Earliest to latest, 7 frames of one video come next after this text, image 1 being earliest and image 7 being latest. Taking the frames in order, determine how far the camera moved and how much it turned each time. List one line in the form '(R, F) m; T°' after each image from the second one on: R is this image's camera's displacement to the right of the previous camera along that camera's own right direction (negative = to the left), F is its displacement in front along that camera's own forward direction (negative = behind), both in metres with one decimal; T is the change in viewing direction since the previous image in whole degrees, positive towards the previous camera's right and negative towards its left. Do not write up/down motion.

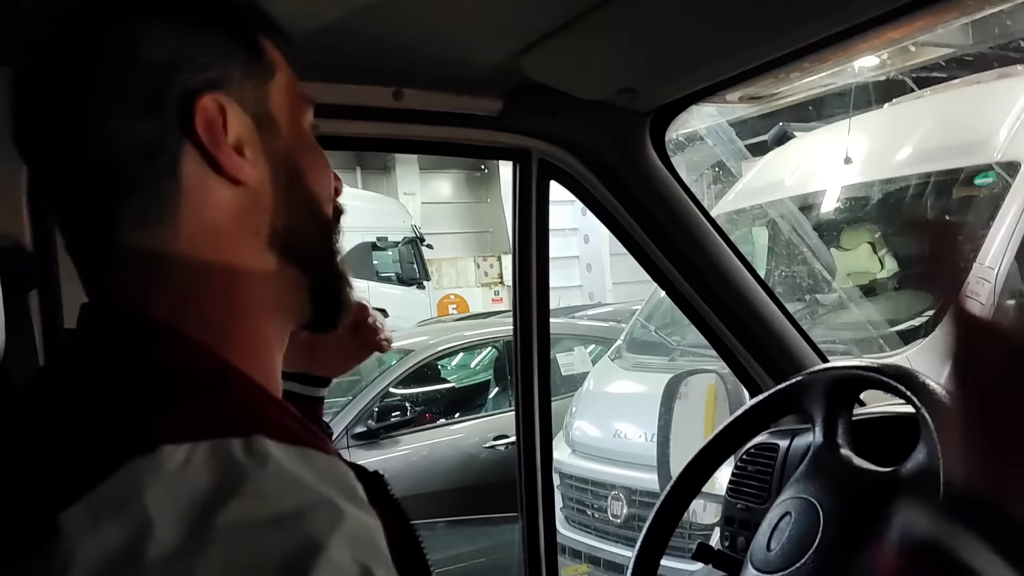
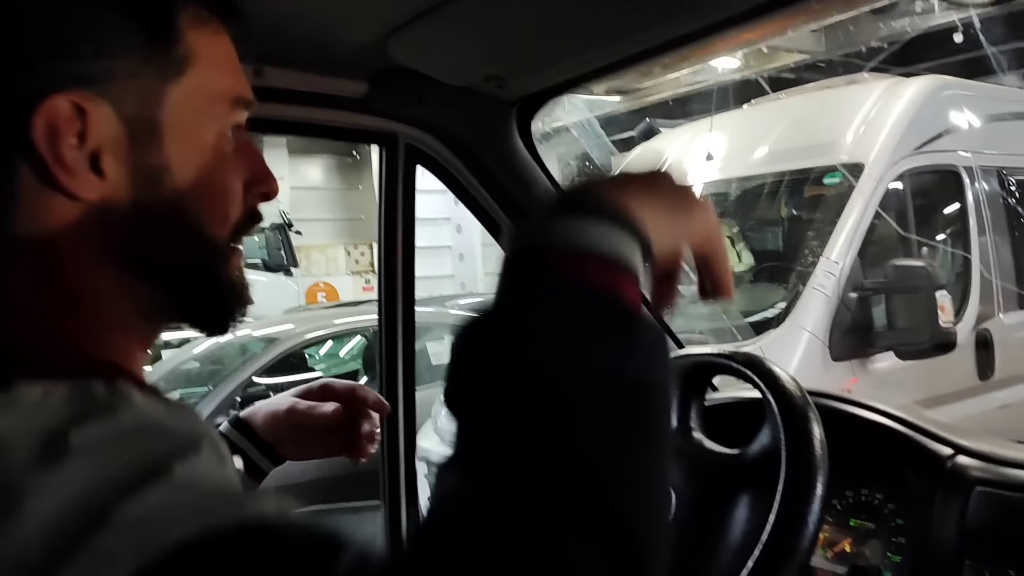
(0.0, 0.0) m; +8°
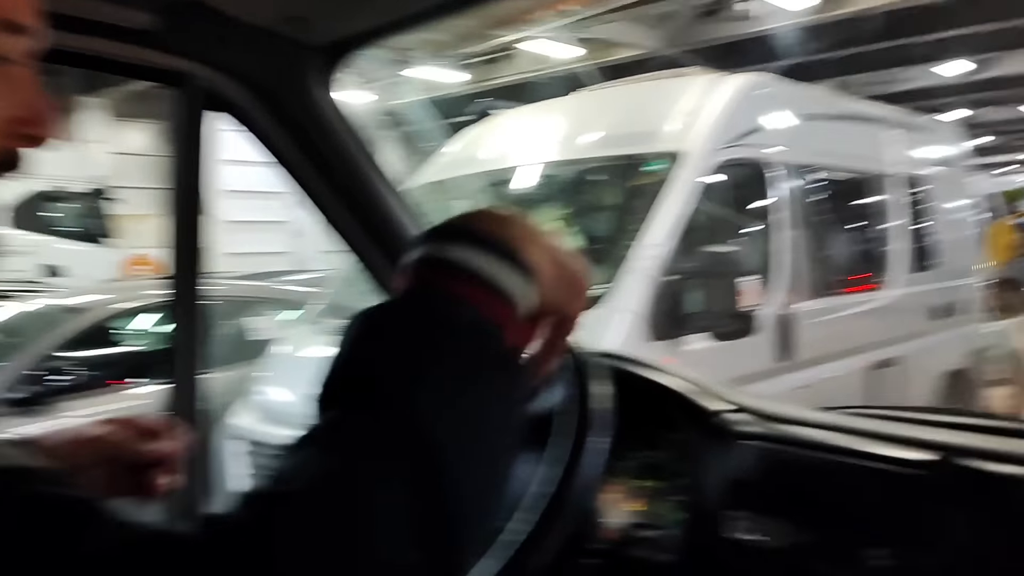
(0.0, 0.0) m; +10°
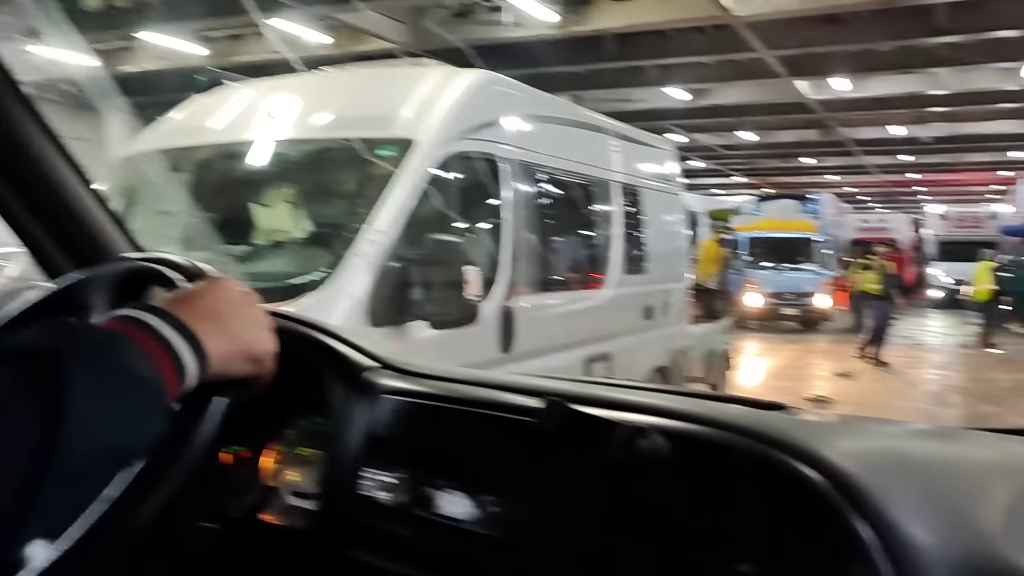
(+0.1, 0.0) m; +16°
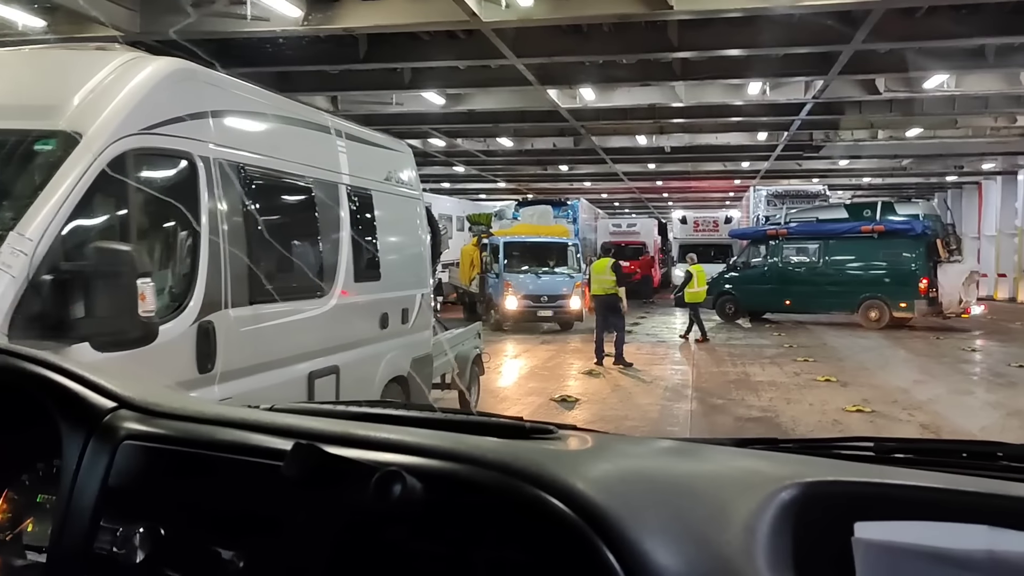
(+0.2, +0.2) m; +14°
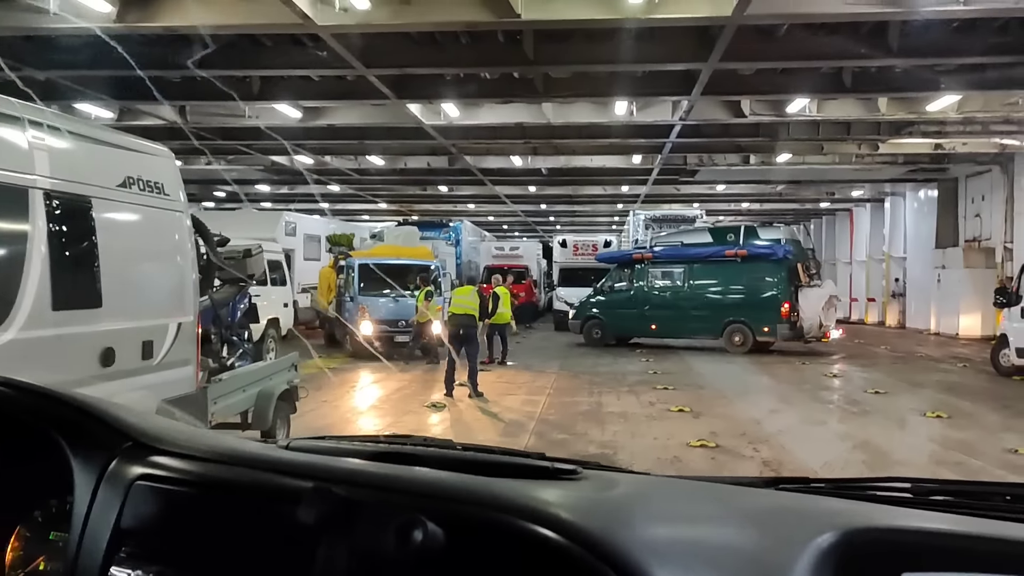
(+0.6, +0.7) m; +6°
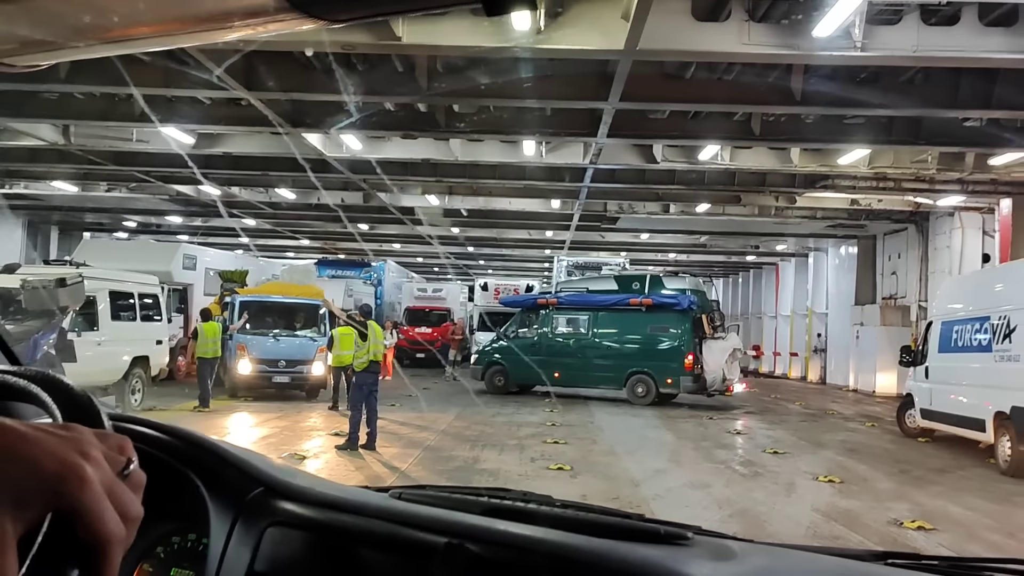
(+0.6, +0.6) m; +4°
